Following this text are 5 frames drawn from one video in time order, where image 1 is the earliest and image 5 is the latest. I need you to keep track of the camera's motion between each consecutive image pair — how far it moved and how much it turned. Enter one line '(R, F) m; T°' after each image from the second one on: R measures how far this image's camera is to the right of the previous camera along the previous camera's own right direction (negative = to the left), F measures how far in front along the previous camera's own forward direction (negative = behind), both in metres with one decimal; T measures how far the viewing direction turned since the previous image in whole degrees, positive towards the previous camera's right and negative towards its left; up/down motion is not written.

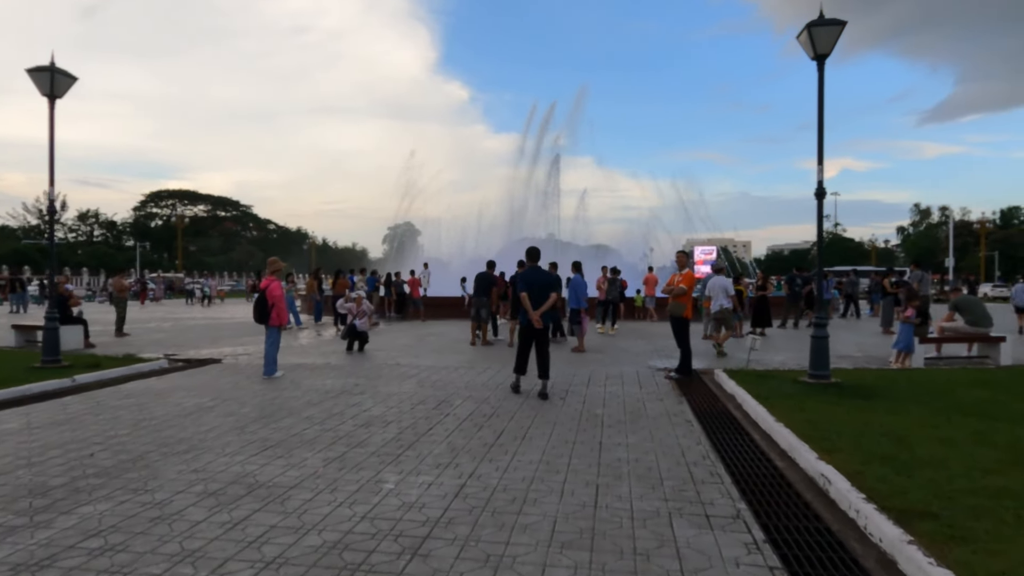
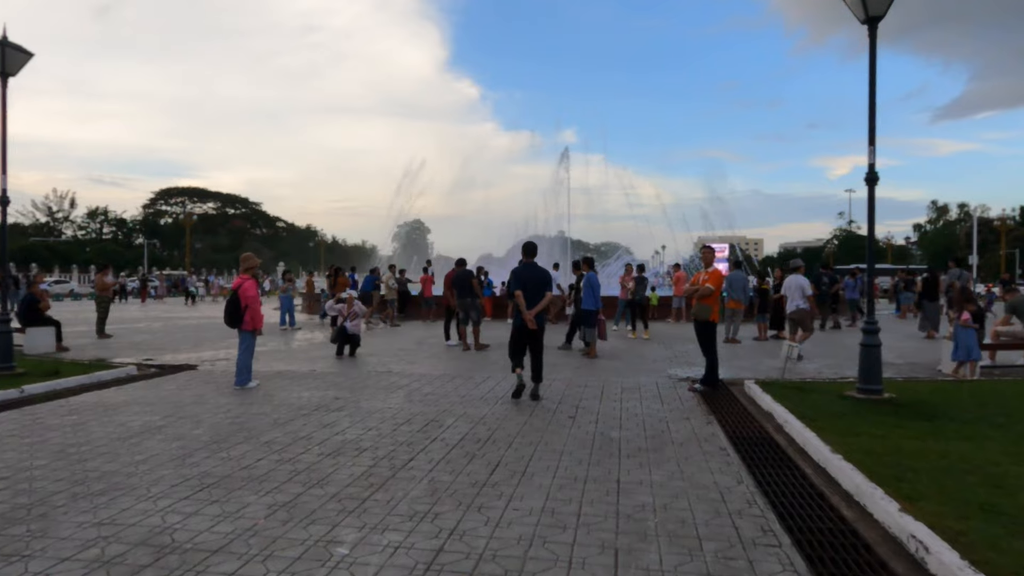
(+0.1, +1.2) m; -1°
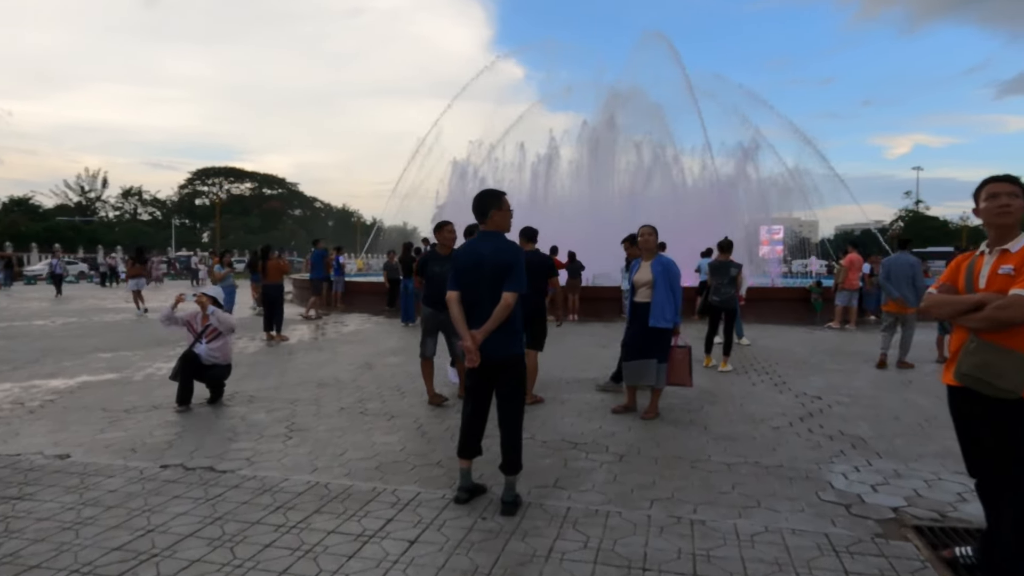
(+0.6, +5.8) m; -4°
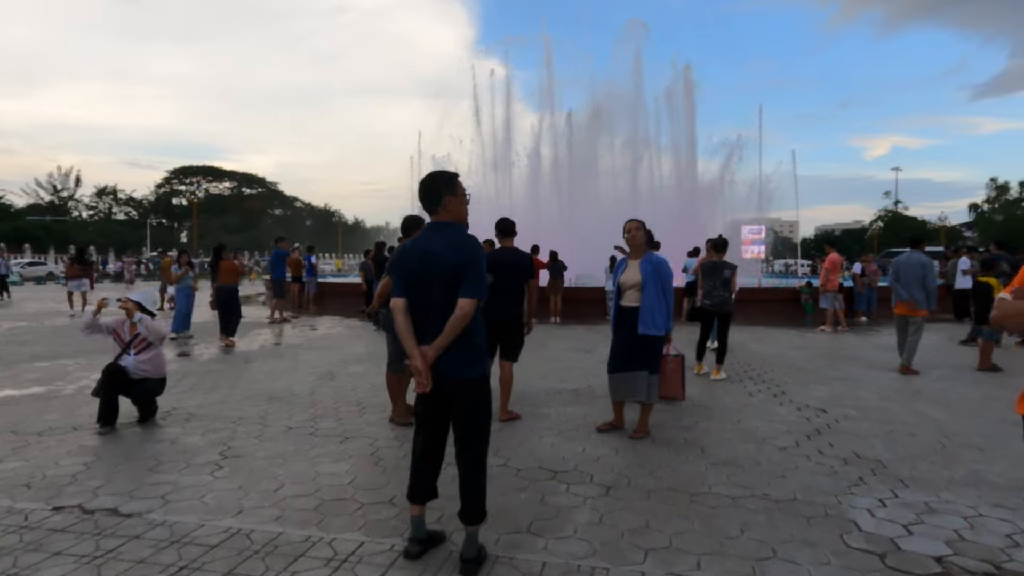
(+0.1, +0.8) m; +1°
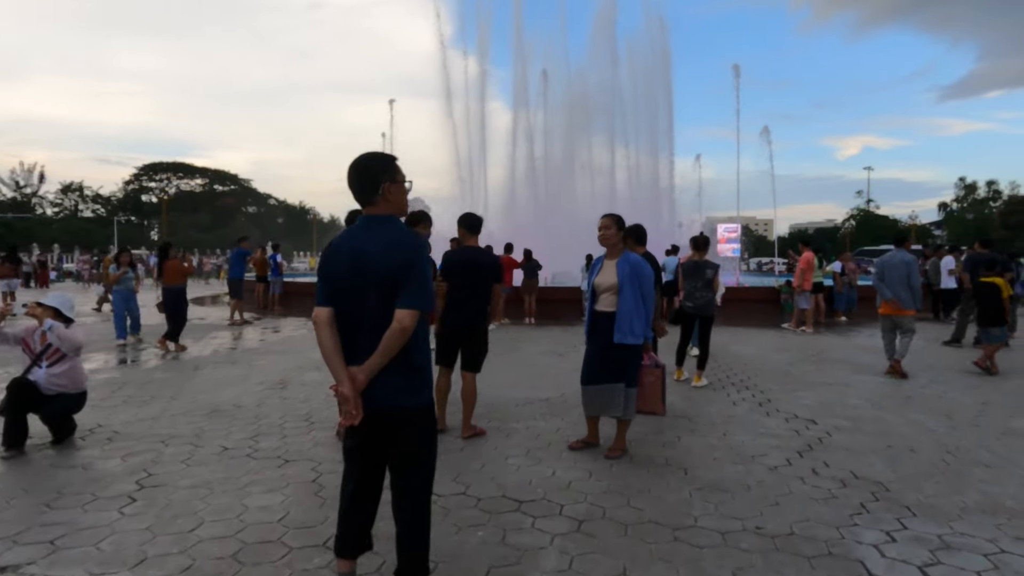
(+0.1, +0.6) m; +2°
